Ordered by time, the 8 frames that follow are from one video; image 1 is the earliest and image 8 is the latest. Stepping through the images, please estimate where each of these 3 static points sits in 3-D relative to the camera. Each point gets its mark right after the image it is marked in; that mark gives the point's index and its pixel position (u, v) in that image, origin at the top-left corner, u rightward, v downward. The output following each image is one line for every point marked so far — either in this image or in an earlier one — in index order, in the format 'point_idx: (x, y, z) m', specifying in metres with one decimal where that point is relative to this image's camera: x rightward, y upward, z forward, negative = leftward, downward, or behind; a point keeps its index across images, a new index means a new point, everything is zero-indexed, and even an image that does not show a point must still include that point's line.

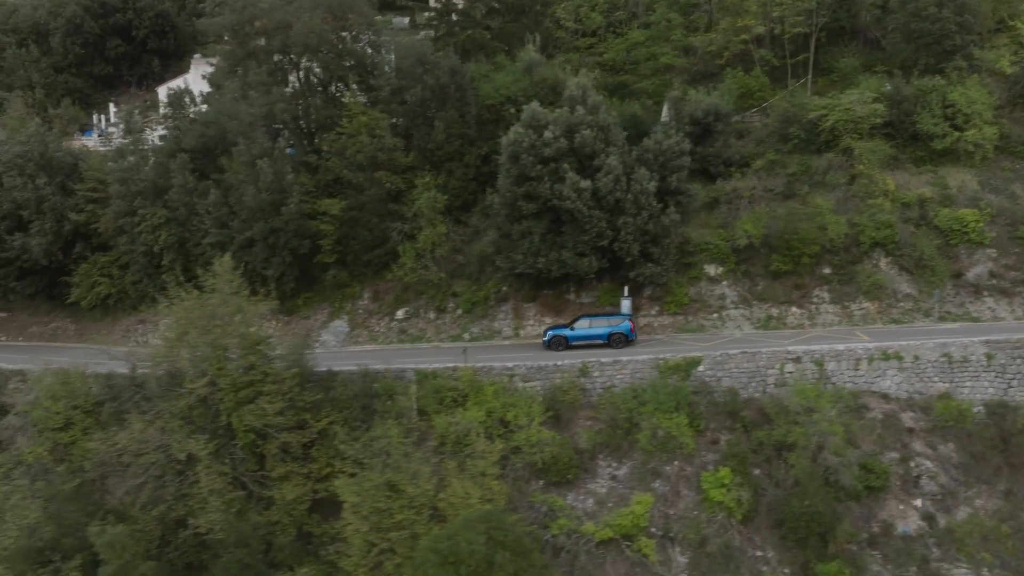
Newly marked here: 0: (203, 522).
0: (-5.9, -4.5, +15.0) m
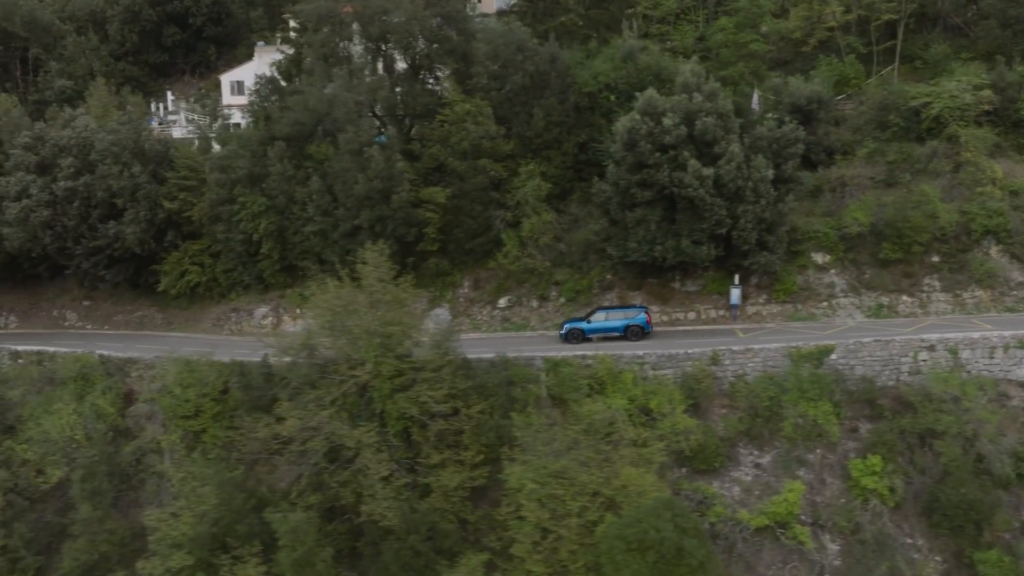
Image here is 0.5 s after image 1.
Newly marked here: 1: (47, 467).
0: (-2.6, -4.3, +15.1) m
1: (-11.5, -4.4, +19.4) m
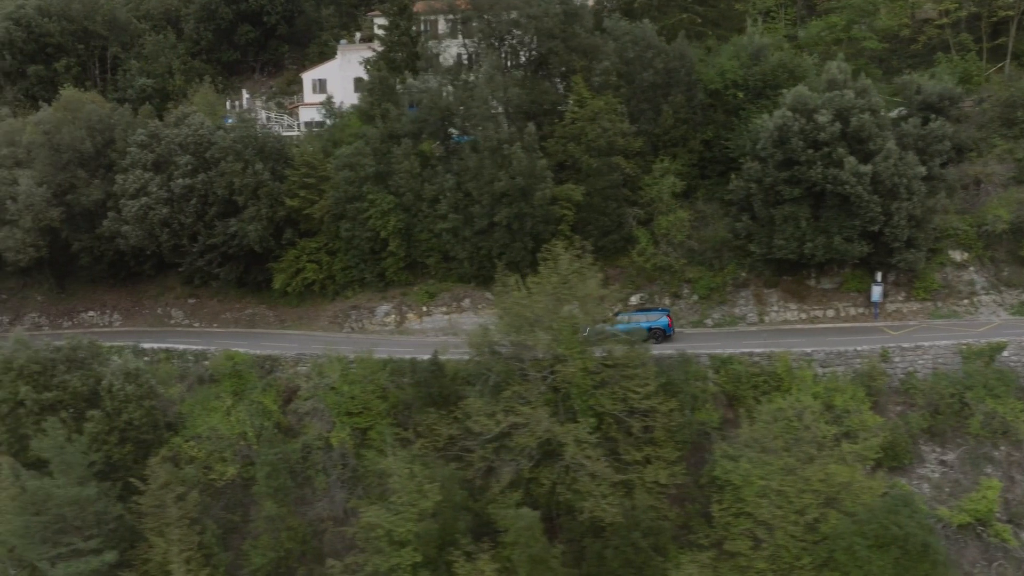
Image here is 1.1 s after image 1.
0: (+1.6, -4.2, +15.1) m
1: (-7.3, -4.3, +19.4) m
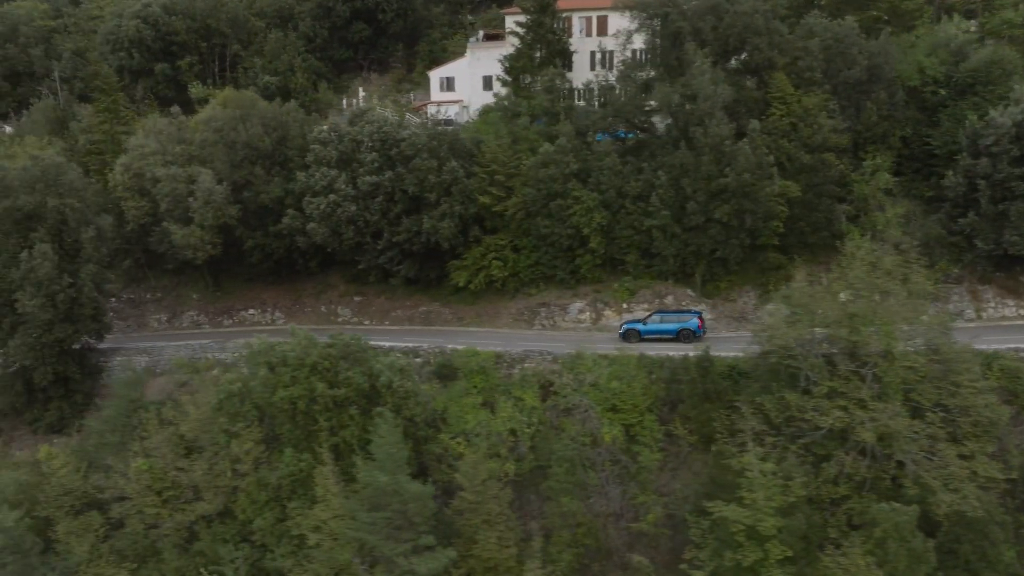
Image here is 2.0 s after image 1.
0: (+8.4, -4.1, +15.1) m
1: (-0.4, -4.2, +19.4) m
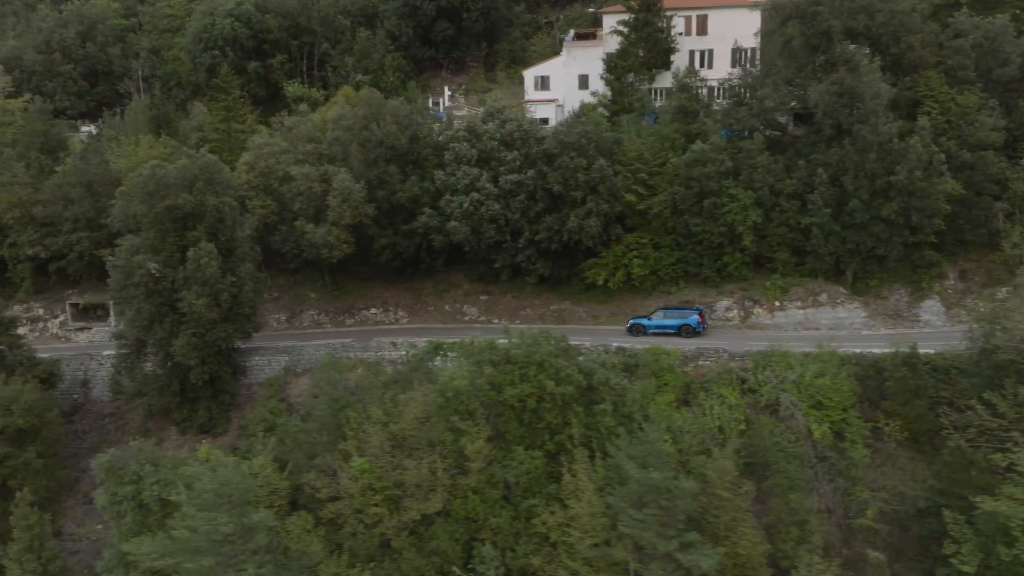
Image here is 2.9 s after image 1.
0: (+13.7, -4.0, +15.2) m
1: (+4.8, -4.2, +19.4) m
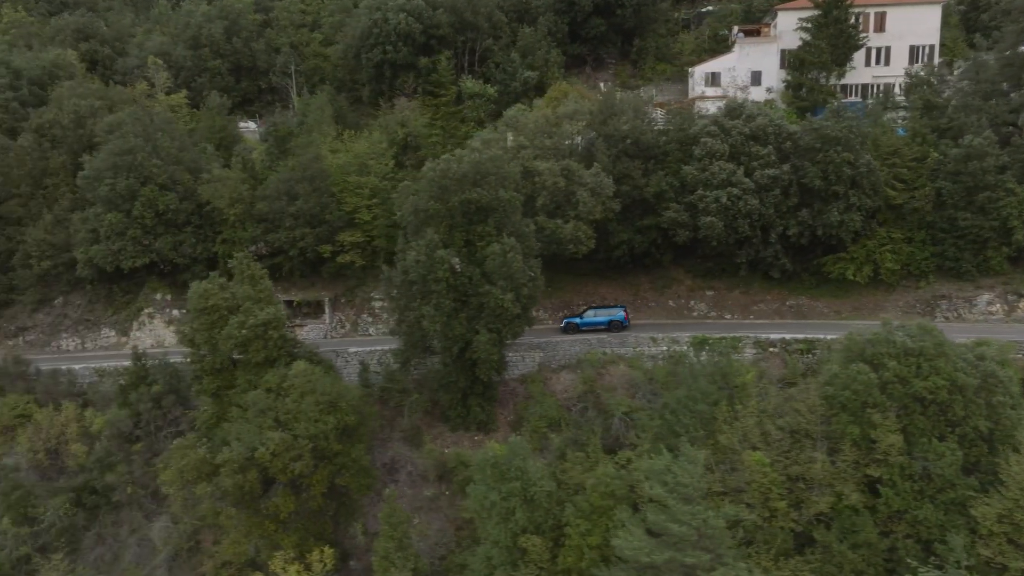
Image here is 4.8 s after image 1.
0: (+23.1, -3.8, +15.4) m
1: (+14.2, -4.0, +19.4) m
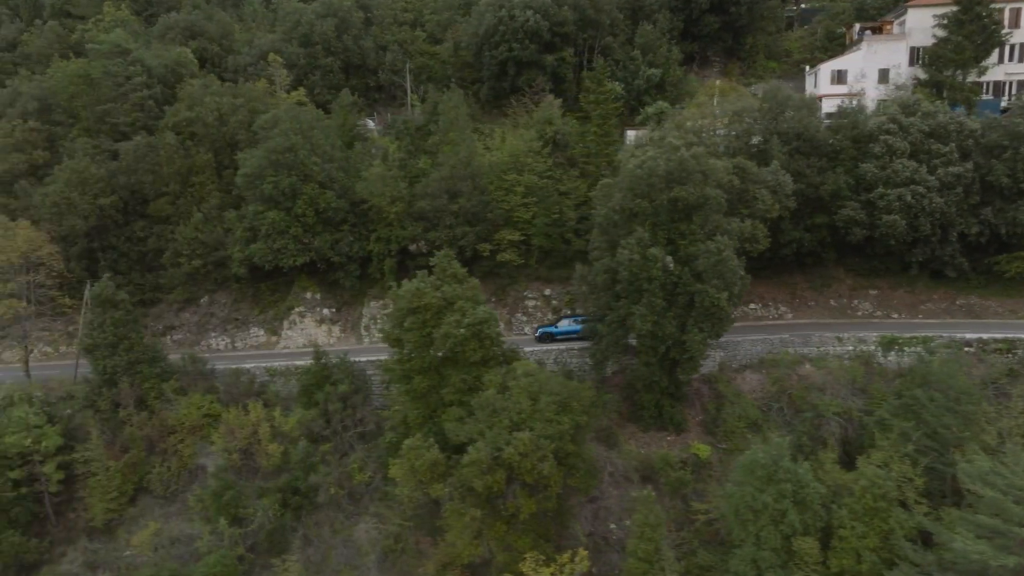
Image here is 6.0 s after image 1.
0: (+29.5, -3.8, +15.0) m
1: (+20.5, -4.0, +19.1) m
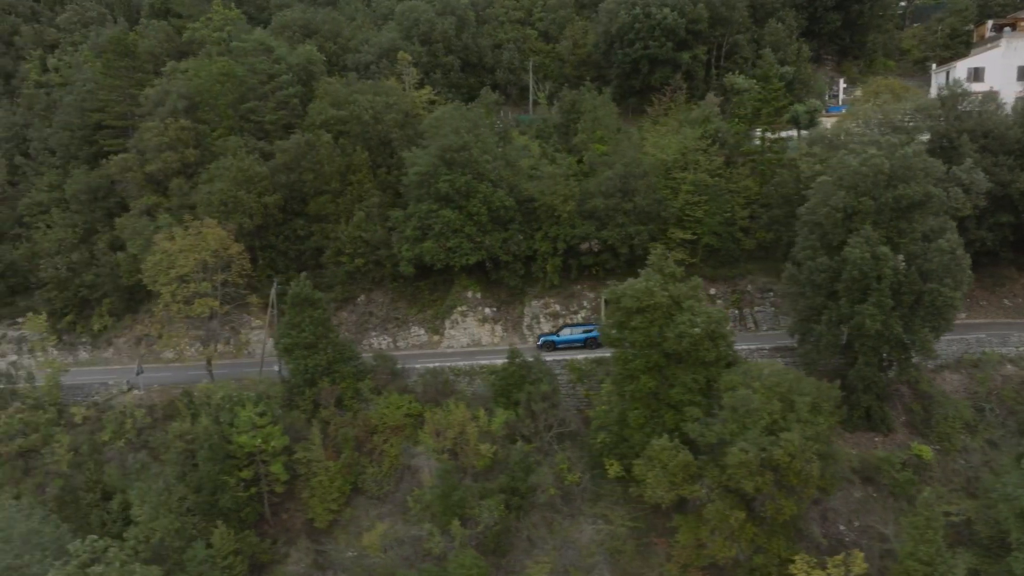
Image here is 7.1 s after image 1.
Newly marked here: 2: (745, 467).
0: (+36.2, -3.8, +14.5) m
1: (+27.2, -3.9, +18.7) m
2: (+5.8, -4.5, +19.7) m
